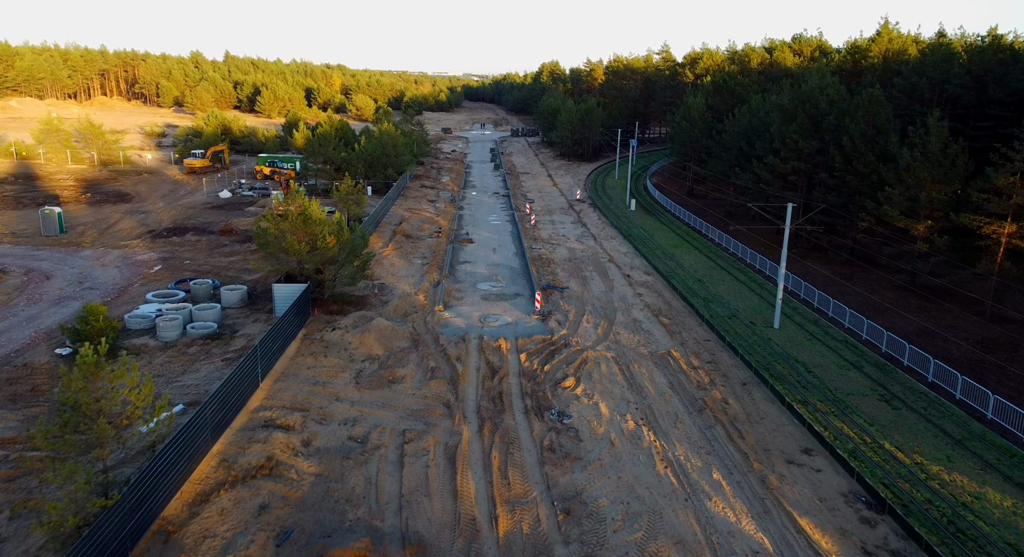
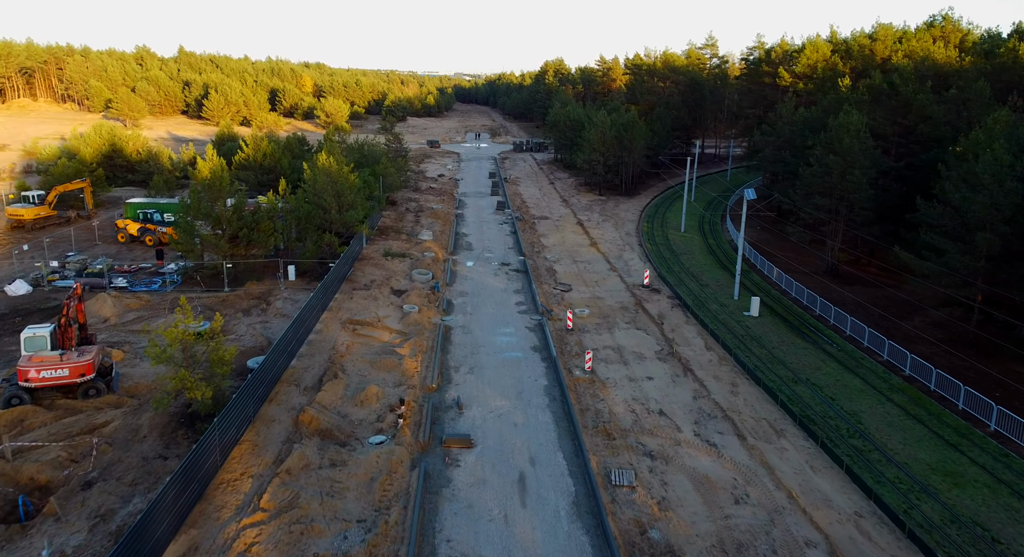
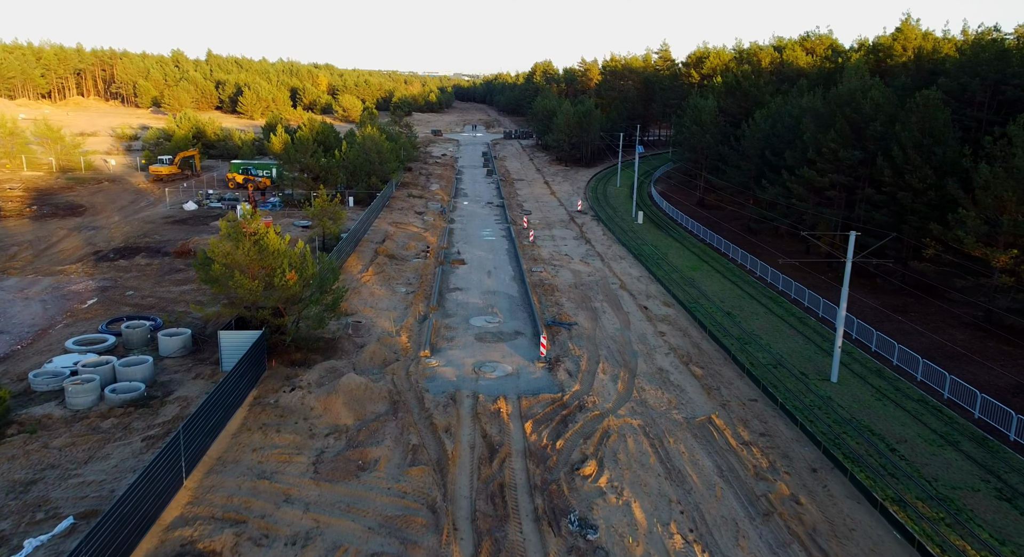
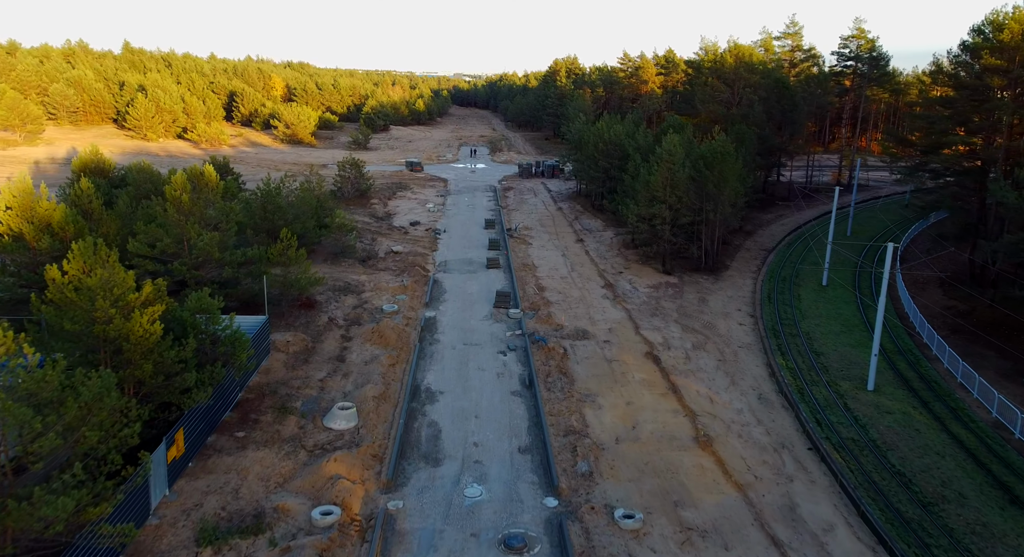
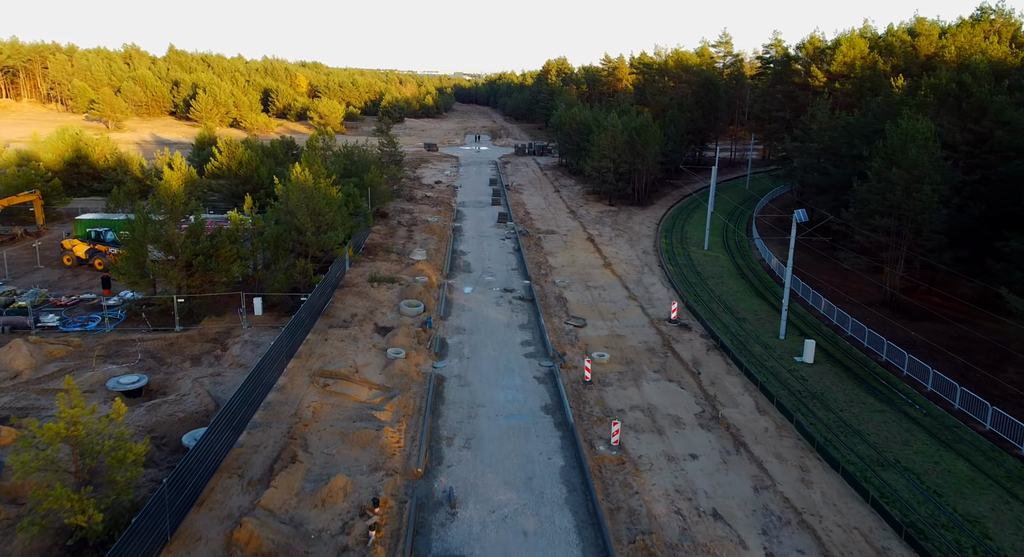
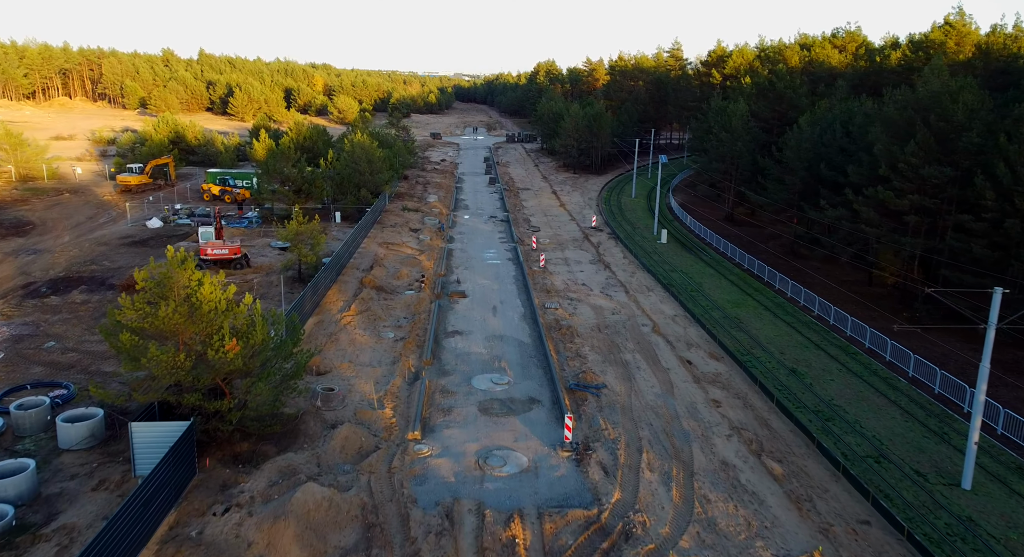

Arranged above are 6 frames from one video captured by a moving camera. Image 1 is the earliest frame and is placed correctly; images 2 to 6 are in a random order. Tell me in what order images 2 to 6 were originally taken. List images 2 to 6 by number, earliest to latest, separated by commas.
3, 6, 2, 5, 4
